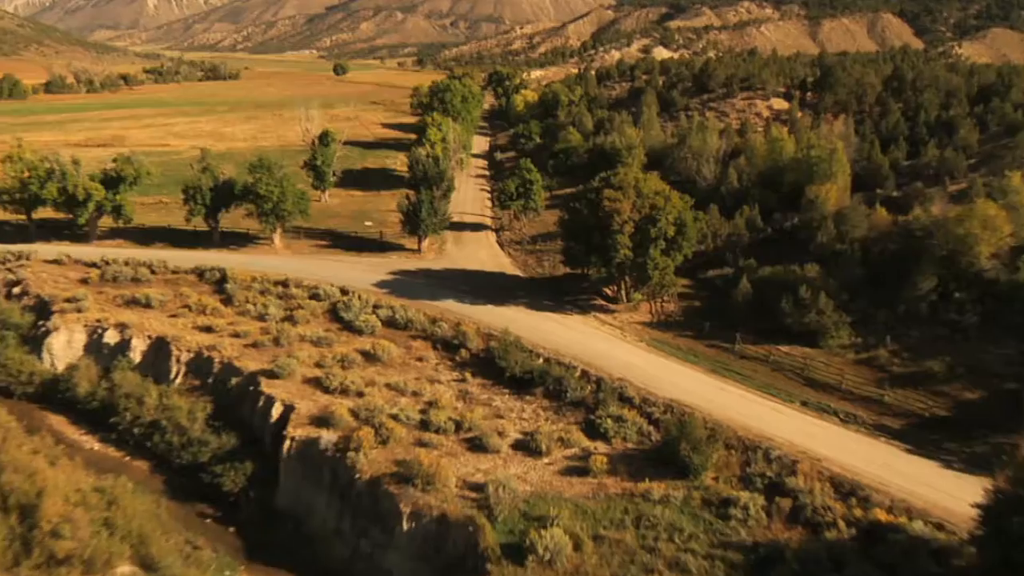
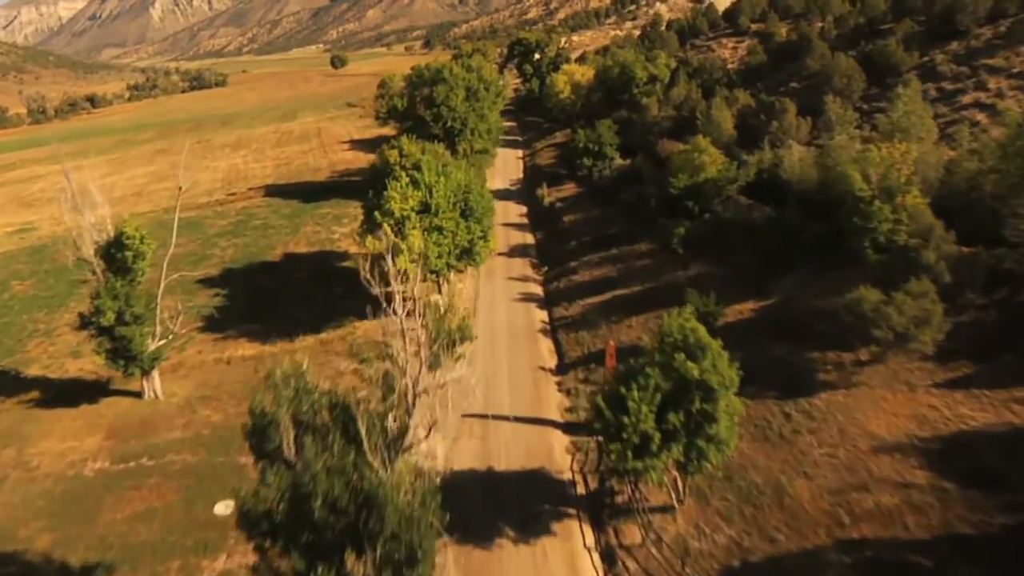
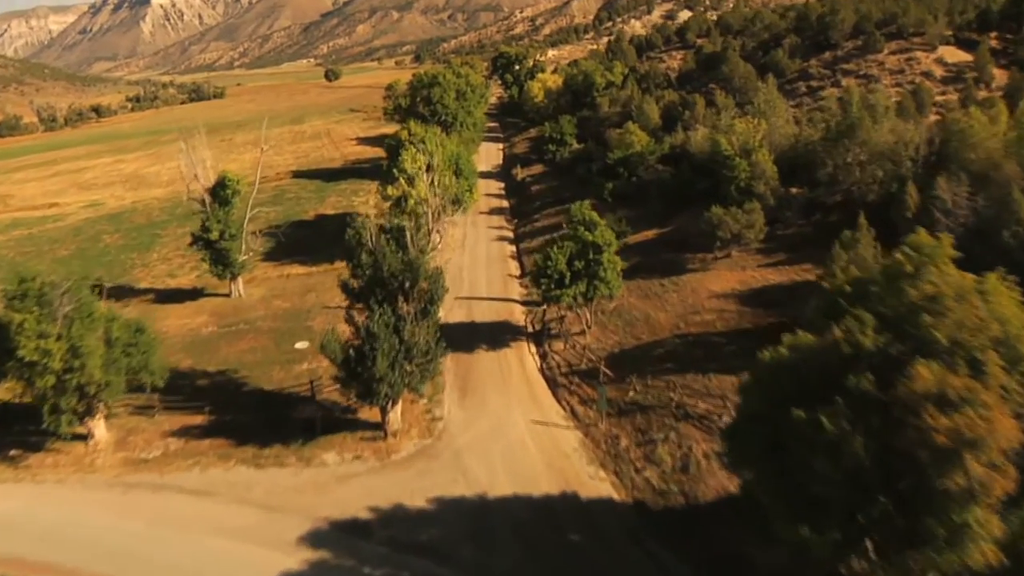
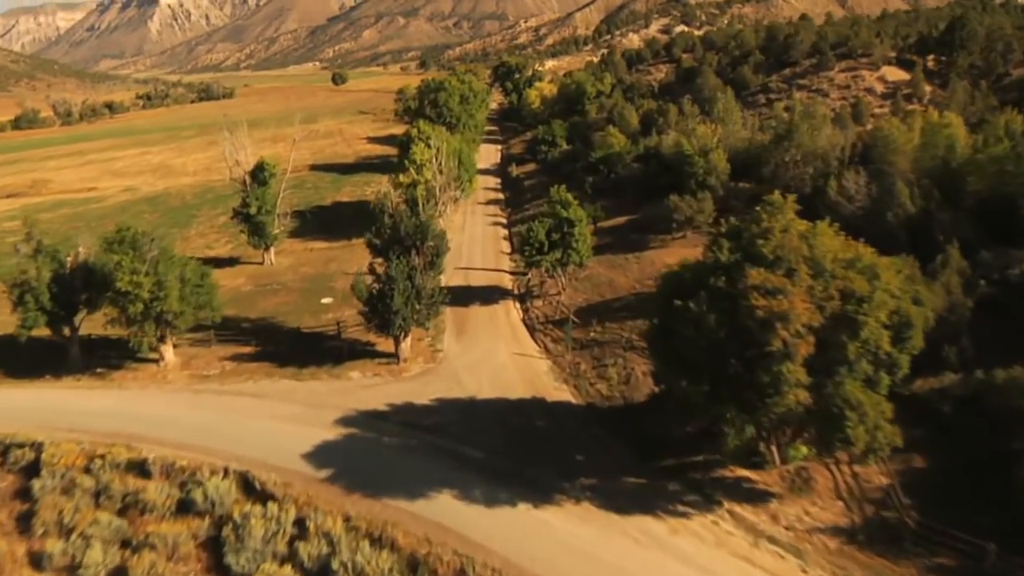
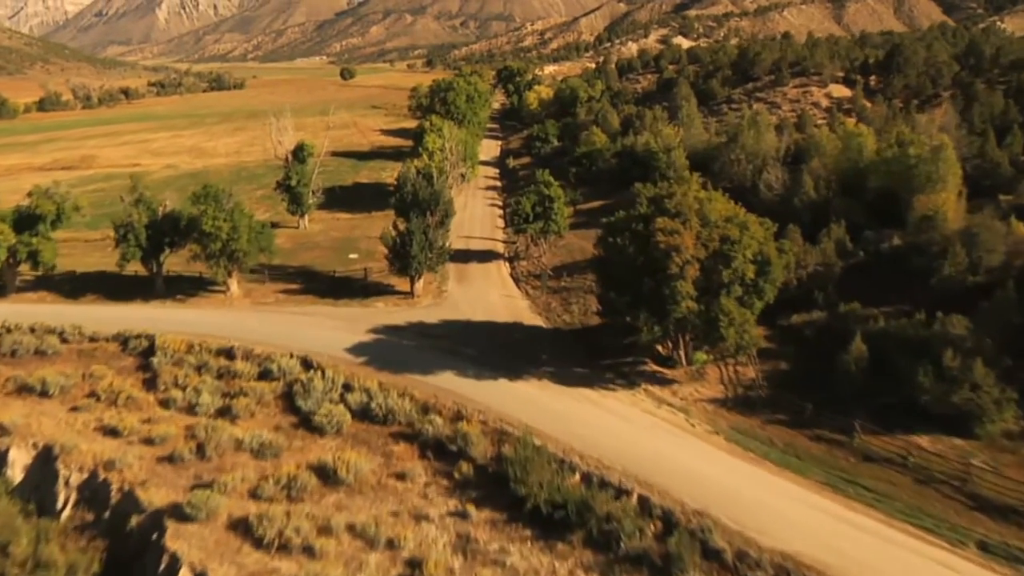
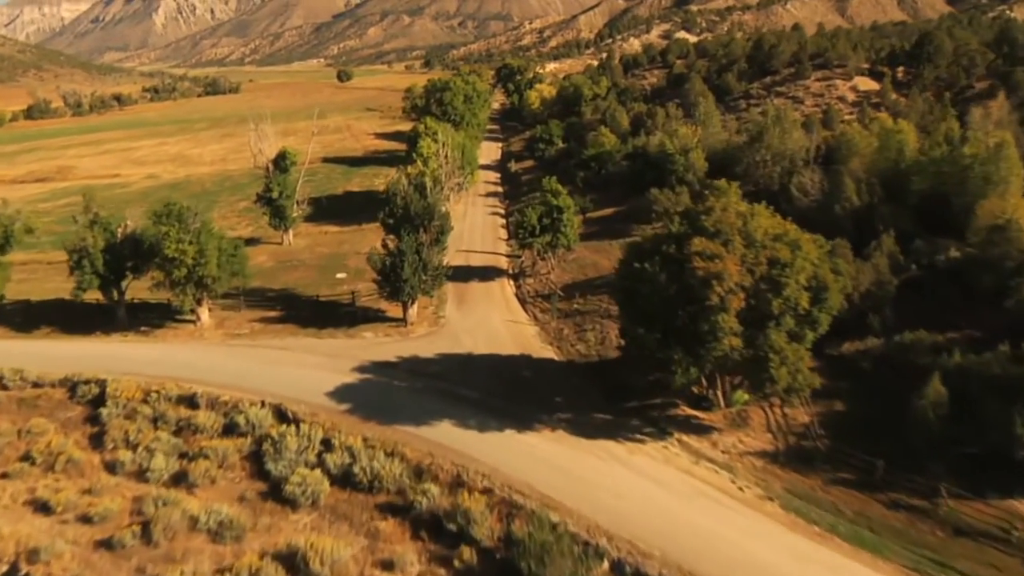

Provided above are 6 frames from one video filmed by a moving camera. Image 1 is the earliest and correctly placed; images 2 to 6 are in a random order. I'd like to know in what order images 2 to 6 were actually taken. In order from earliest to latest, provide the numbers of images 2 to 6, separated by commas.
5, 6, 4, 3, 2
